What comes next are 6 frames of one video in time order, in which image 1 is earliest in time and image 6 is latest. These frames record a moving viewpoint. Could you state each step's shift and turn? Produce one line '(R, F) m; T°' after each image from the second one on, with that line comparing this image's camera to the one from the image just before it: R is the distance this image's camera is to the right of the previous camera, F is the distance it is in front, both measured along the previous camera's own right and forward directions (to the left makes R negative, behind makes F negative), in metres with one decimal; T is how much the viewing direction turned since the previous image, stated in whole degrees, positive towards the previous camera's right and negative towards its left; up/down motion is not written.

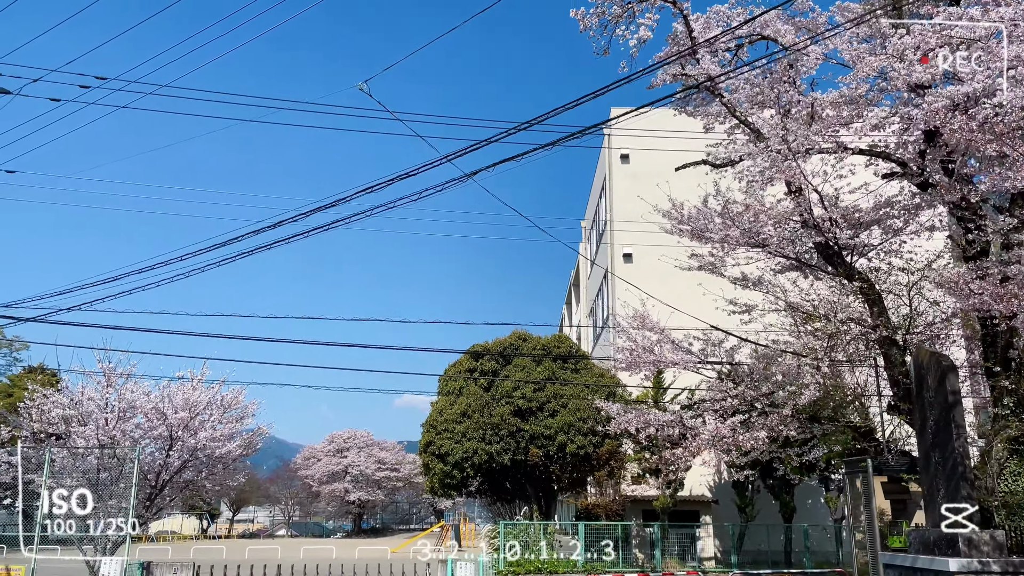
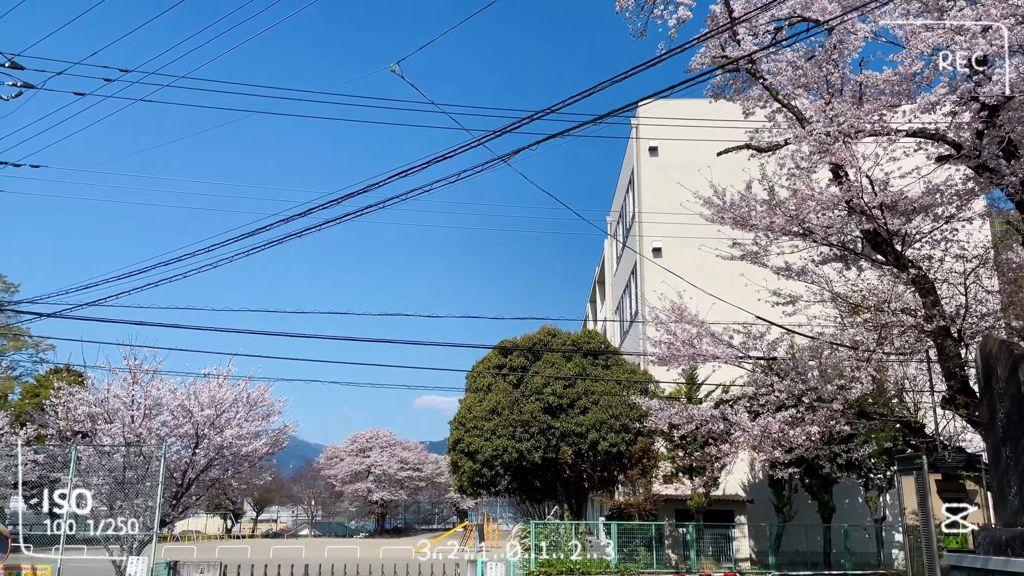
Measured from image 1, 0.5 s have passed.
(-0.2, +0.4) m; -1°
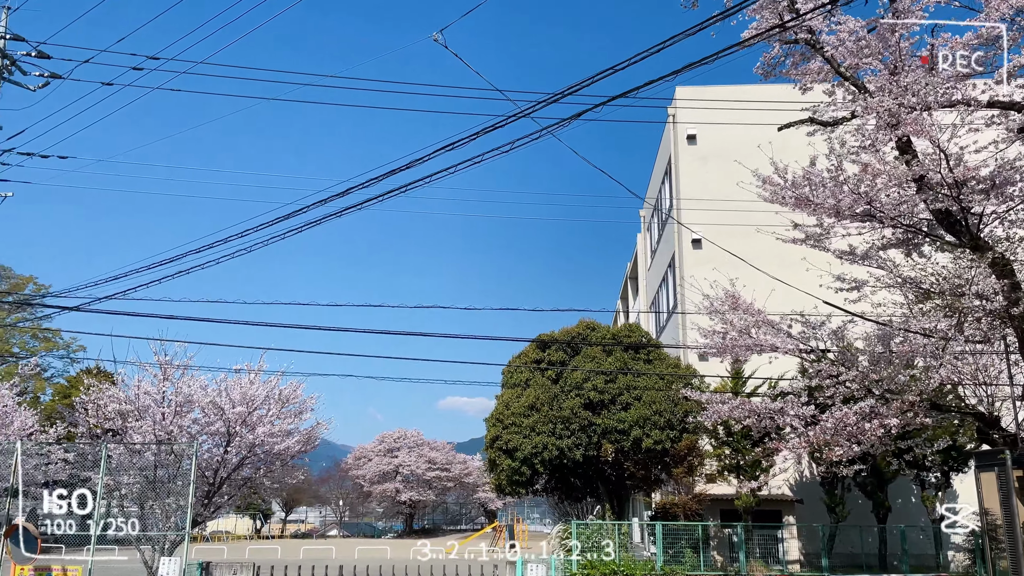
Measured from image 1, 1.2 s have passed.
(-0.3, +0.7) m; -2°
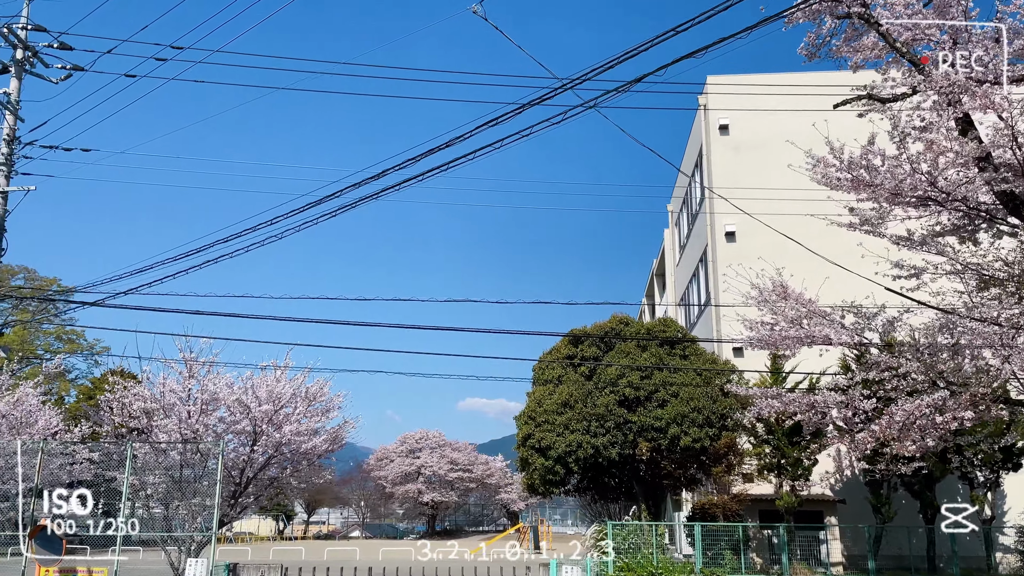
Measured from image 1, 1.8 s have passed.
(-0.3, +0.5) m; -1°
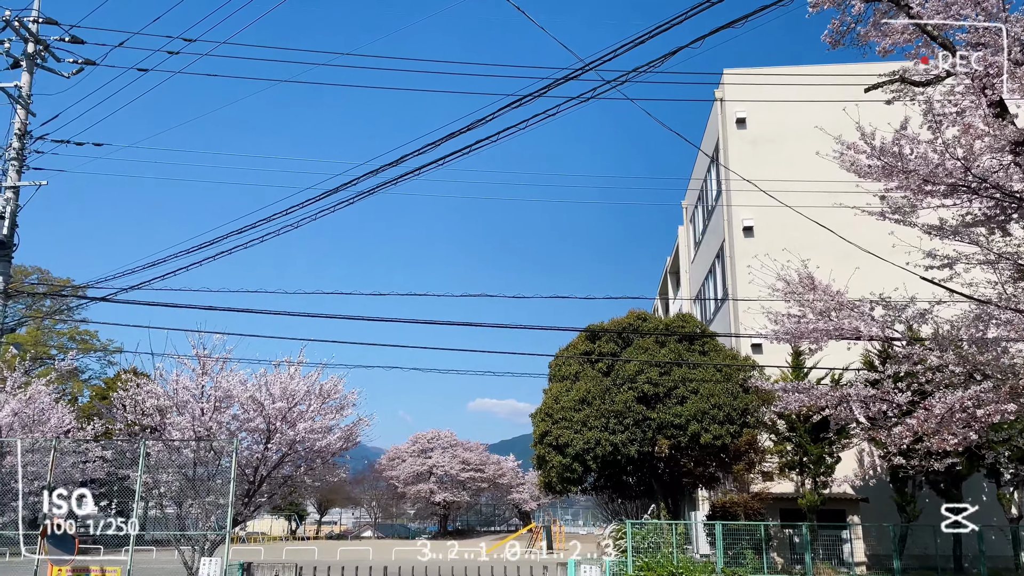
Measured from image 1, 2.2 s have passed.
(-0.1, +0.3) m; -1°
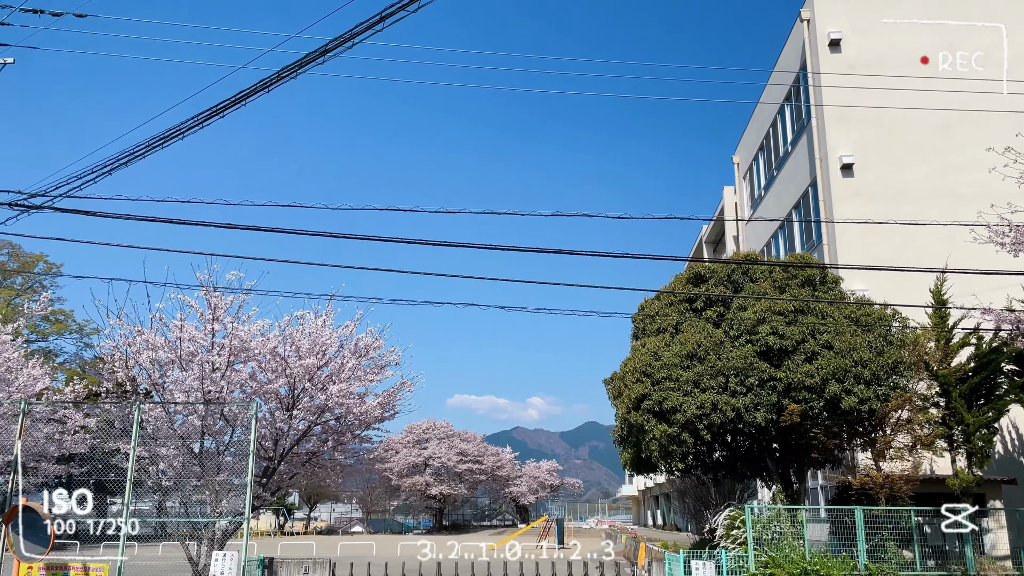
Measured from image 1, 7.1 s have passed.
(-2.0, +3.6) m; +1°
